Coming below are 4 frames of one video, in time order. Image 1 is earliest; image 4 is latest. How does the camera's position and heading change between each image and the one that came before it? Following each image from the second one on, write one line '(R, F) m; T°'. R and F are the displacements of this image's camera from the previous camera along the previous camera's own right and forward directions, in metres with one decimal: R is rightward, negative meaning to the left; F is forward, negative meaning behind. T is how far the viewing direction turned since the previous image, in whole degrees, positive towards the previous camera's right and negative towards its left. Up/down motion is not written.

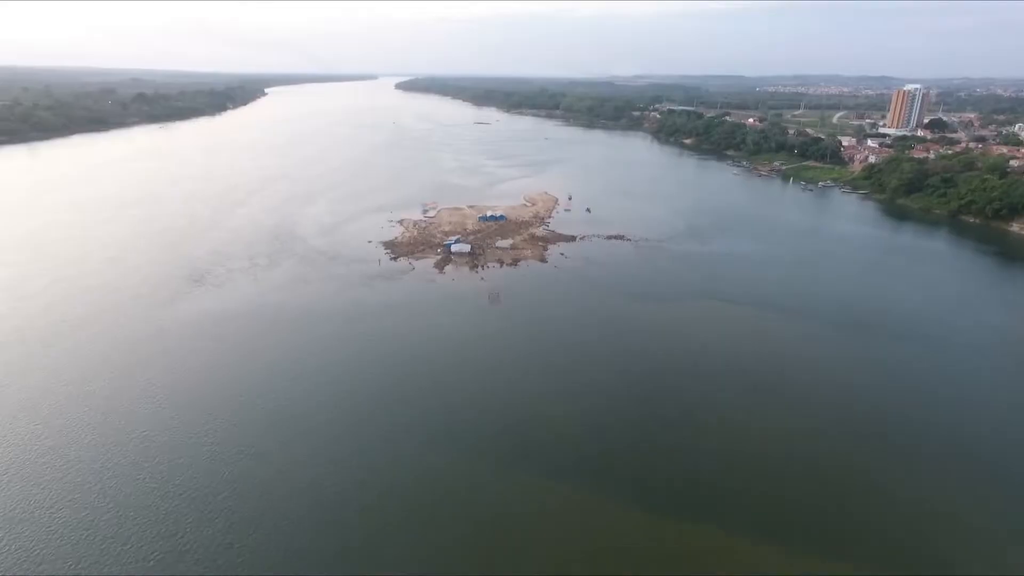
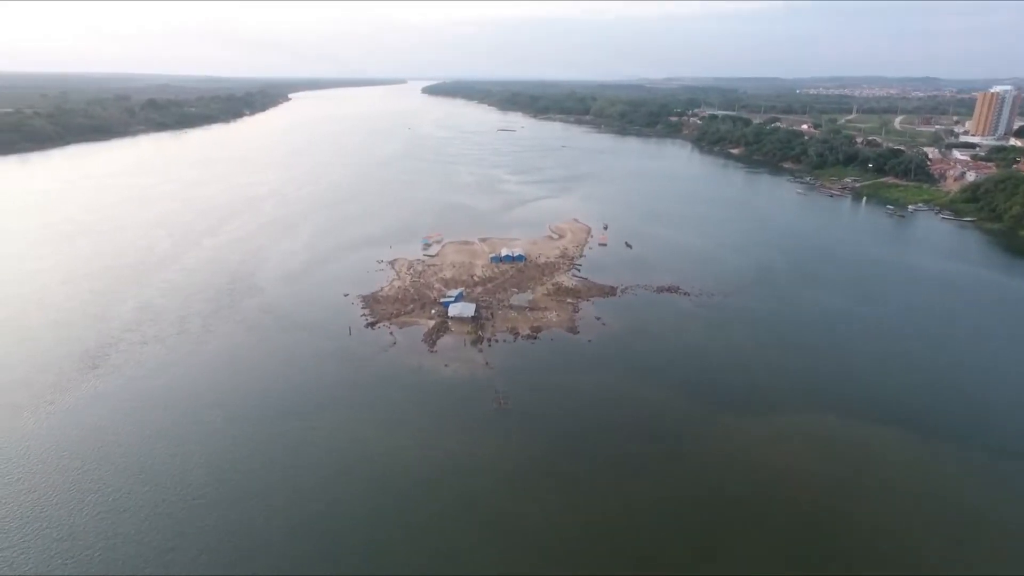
(+0.2, +4.2) m; -3°
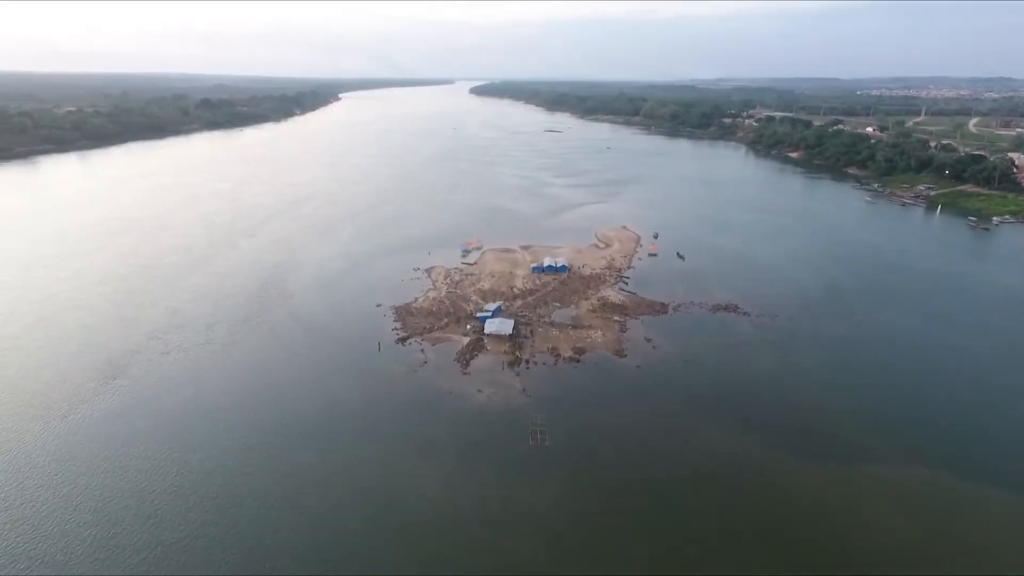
(0.0, +0.9) m; -4°
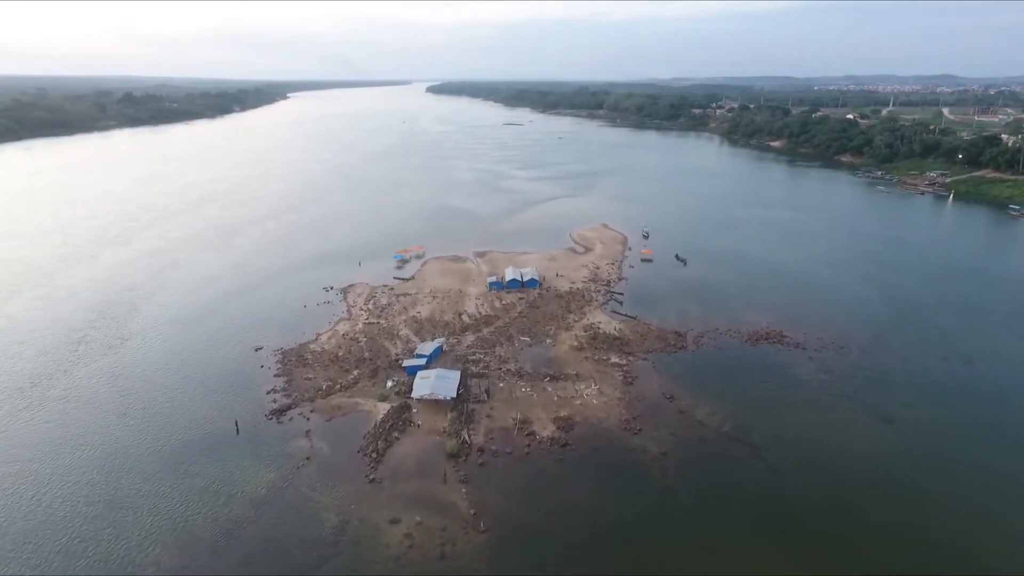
(+0.2, +4.0) m; +3°
